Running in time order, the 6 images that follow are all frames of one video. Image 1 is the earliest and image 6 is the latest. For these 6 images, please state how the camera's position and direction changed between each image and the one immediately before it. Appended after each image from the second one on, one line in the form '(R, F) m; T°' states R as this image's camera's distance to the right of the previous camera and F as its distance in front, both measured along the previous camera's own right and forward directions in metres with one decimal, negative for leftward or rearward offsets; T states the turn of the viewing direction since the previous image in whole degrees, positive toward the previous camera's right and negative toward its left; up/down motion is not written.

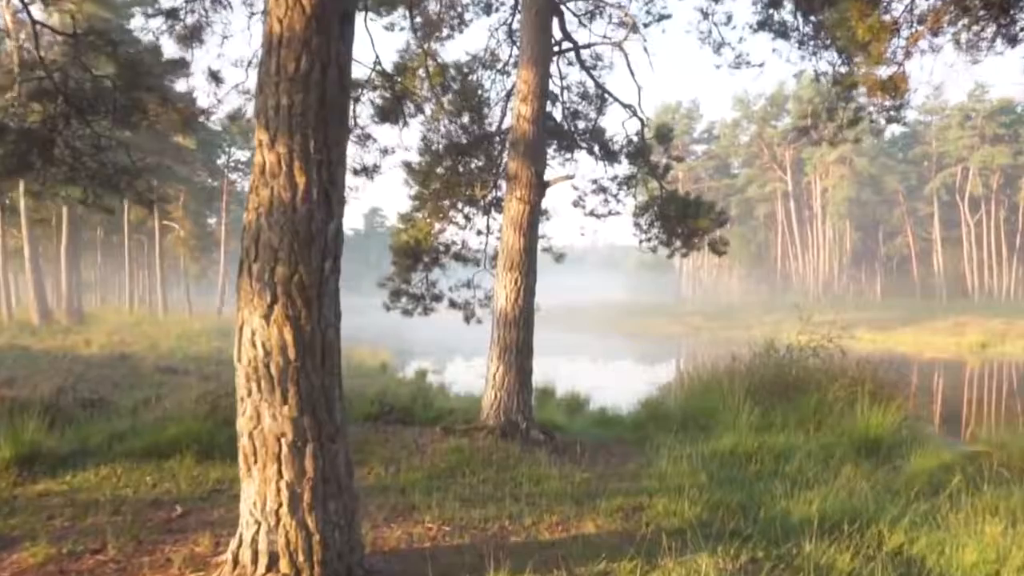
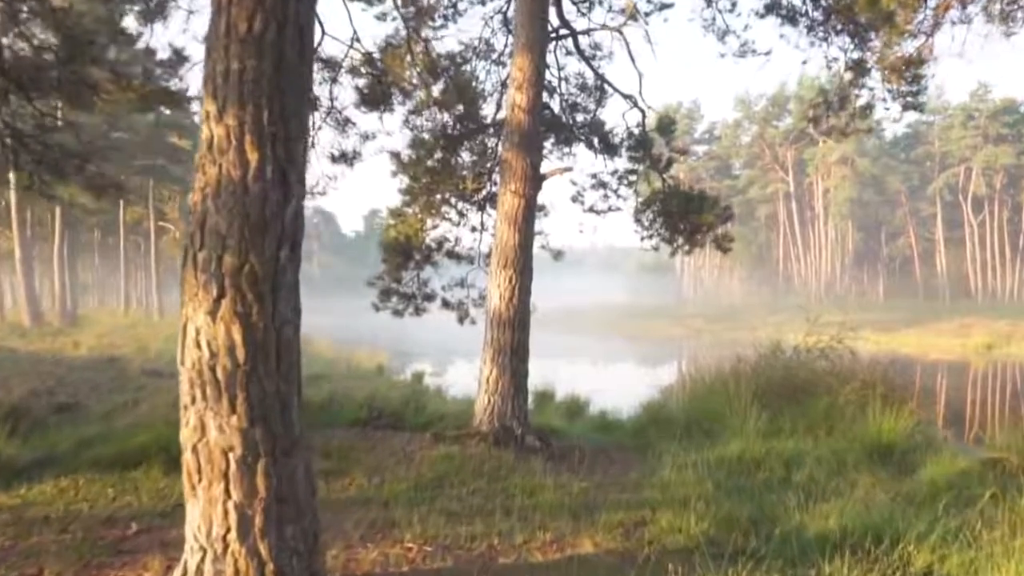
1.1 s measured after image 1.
(+0.1, +0.4) m; 0°
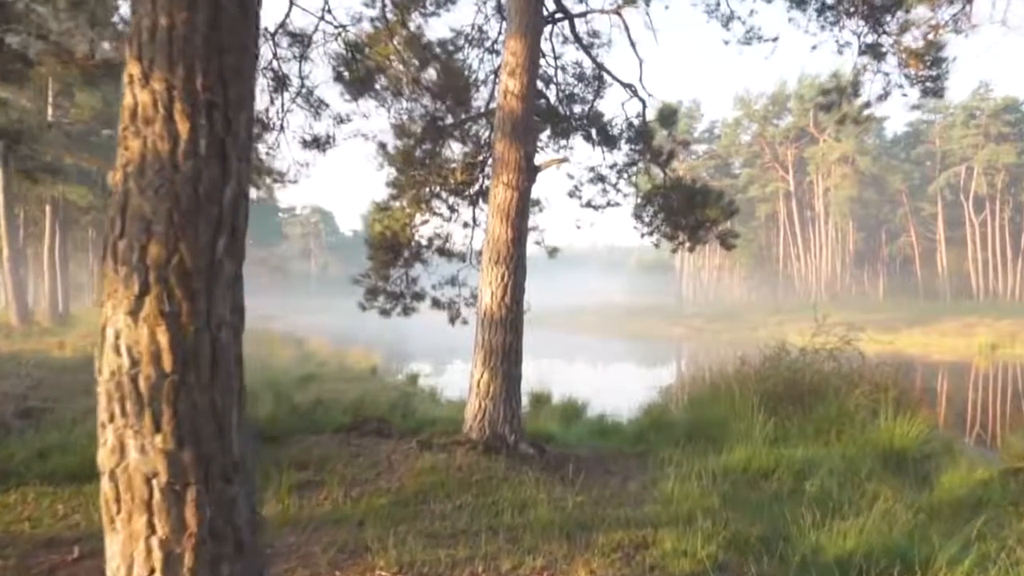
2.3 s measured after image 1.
(+0.1, +0.5) m; 0°
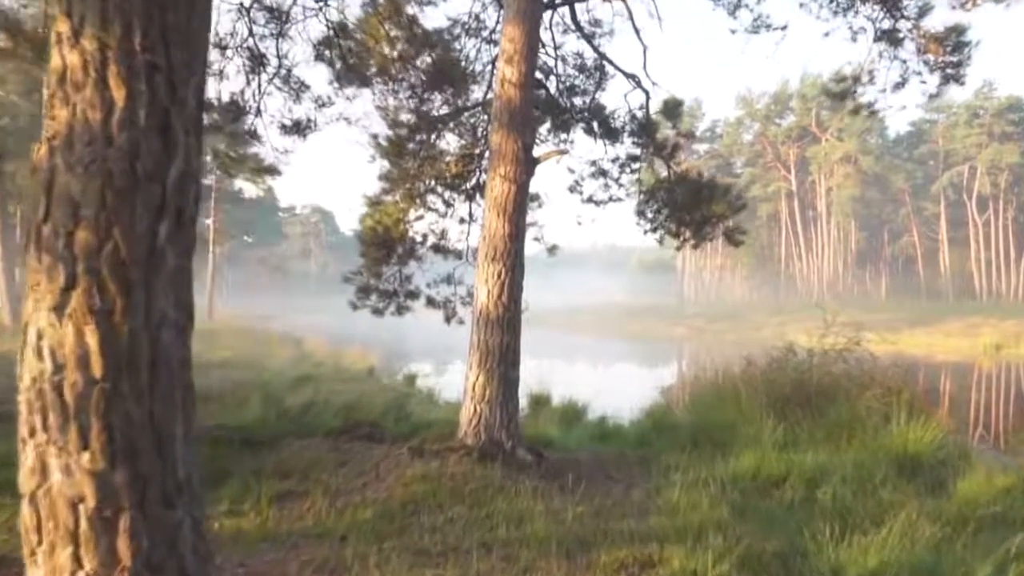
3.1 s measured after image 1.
(0.0, +0.4) m; 0°
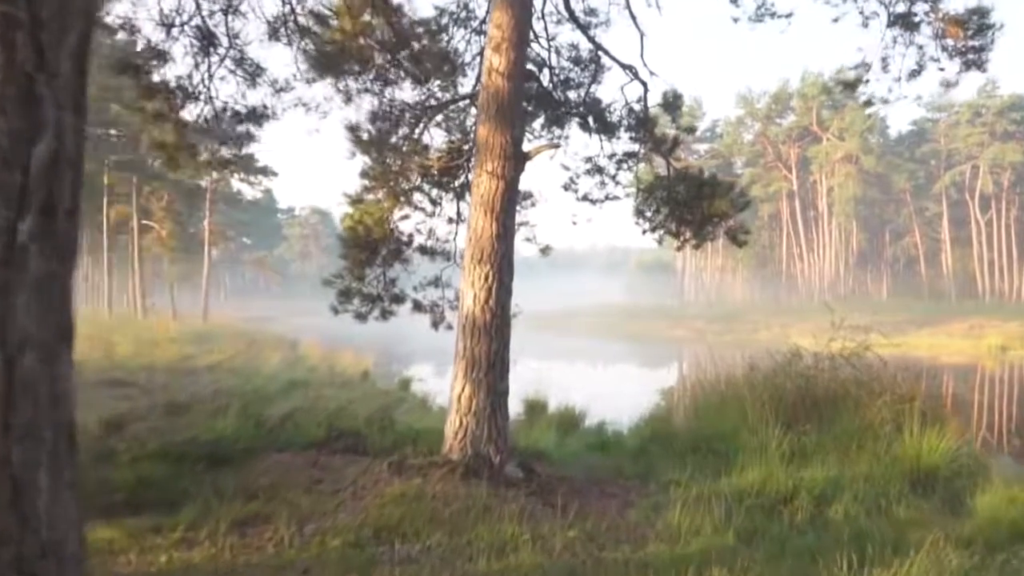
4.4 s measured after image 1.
(+0.1, +0.5) m; 0°
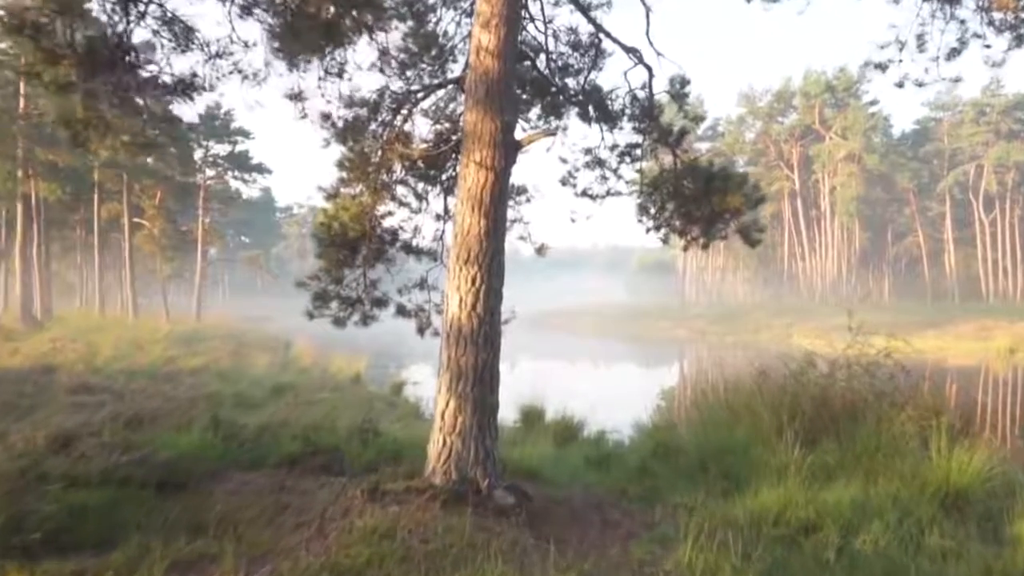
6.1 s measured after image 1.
(+0.1, +0.7) m; 0°
